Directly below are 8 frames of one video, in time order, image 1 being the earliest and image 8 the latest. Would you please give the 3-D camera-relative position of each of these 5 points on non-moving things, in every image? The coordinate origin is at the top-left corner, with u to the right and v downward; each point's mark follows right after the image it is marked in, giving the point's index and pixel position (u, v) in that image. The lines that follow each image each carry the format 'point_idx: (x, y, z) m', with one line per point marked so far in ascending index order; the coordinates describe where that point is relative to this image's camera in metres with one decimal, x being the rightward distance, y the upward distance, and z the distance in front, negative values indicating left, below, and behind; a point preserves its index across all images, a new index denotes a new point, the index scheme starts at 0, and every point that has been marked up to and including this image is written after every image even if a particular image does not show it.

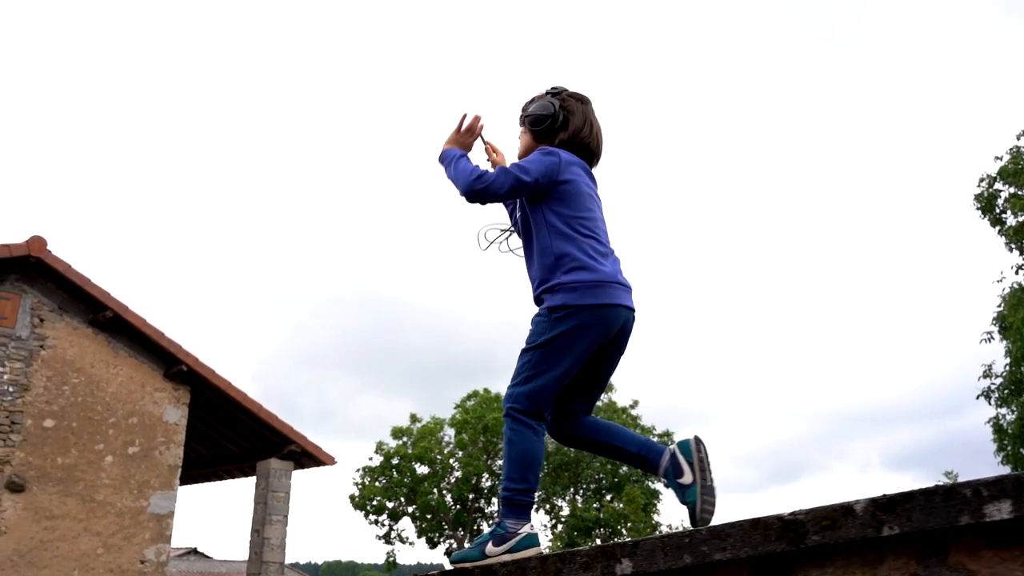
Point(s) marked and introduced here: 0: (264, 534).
0: (-3.0, -2.9, +11.3) m
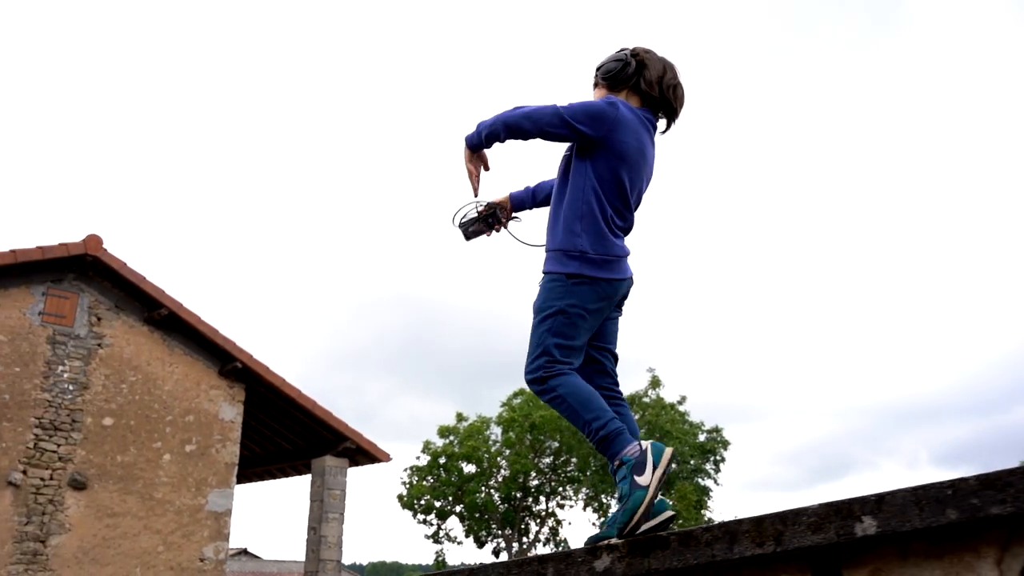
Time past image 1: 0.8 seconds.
0: (-2.3, -2.9, +11.2) m
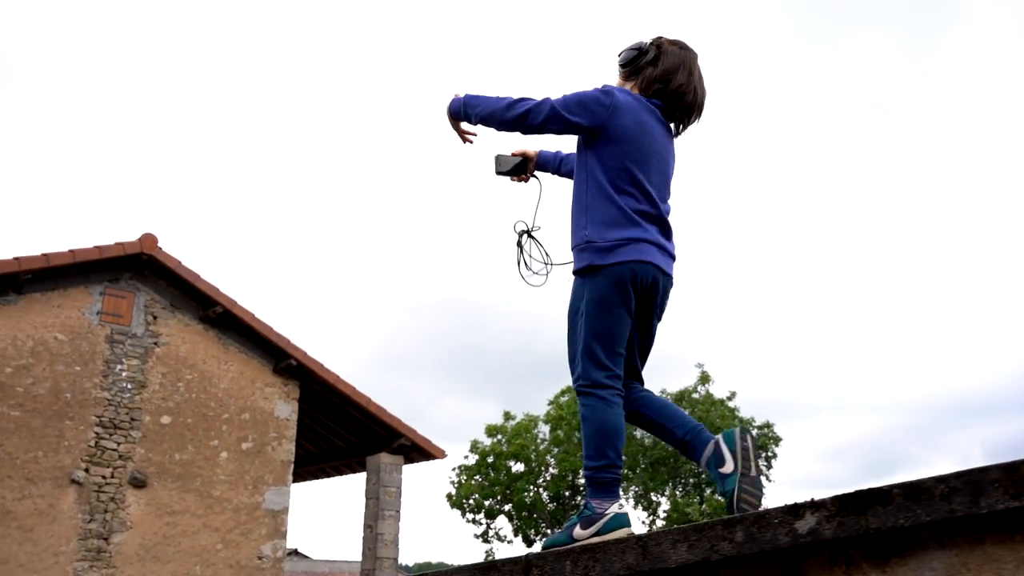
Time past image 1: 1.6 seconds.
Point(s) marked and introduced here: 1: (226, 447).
0: (-1.6, -2.8, +11.1) m
1: (-3.2, -1.7, +10.5) m
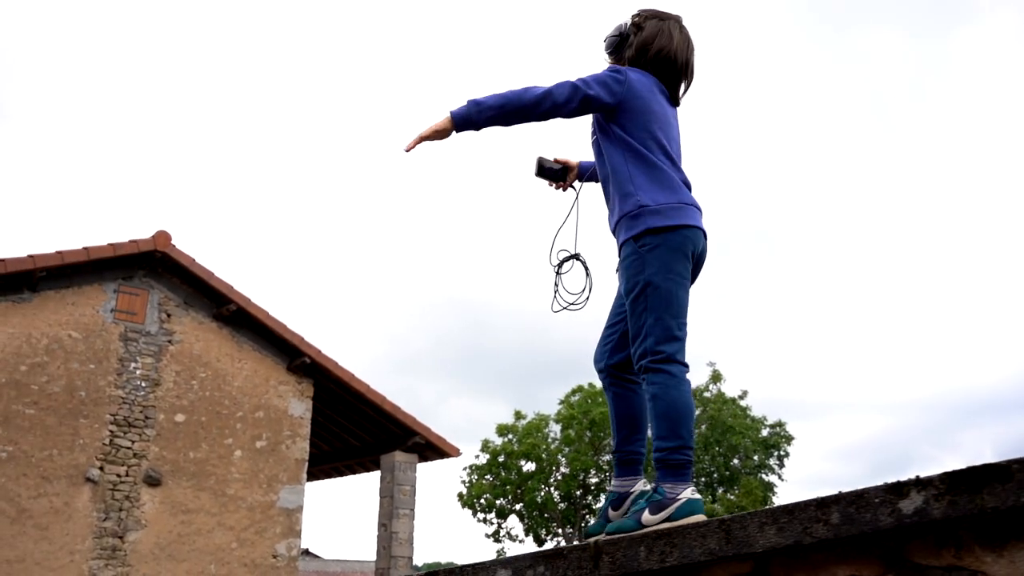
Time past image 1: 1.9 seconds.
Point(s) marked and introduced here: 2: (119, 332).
0: (-1.4, -2.8, +11.1) m
1: (-3.0, -1.7, +10.4) m
2: (-4.1, -0.5, +9.9) m
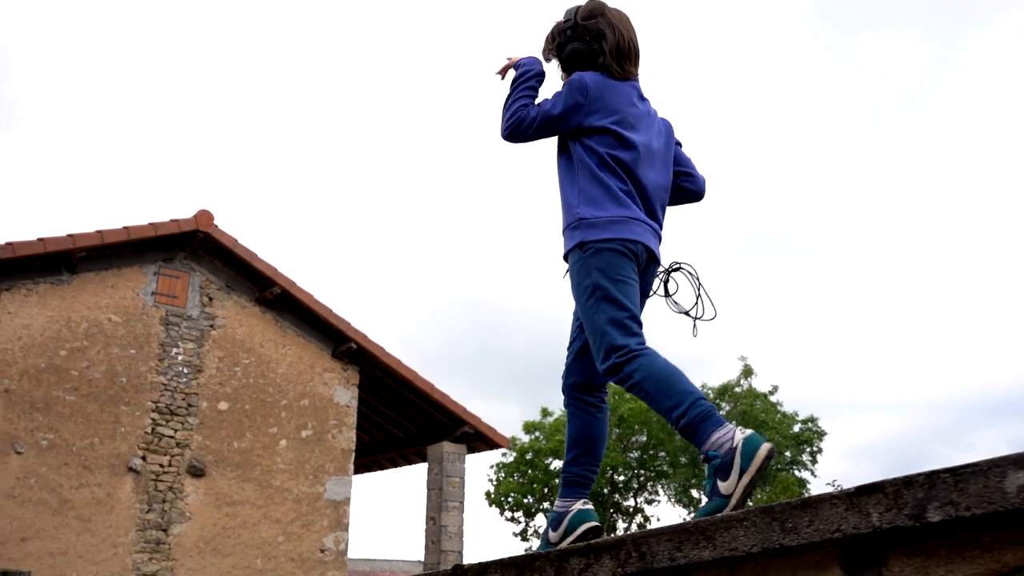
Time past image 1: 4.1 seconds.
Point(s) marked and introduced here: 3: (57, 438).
0: (-0.8, -2.6, +10.6) m
1: (-2.4, -1.5, +10.0) m
2: (-3.5, -0.3, +9.5) m
3: (-4.1, -1.4, +8.6) m
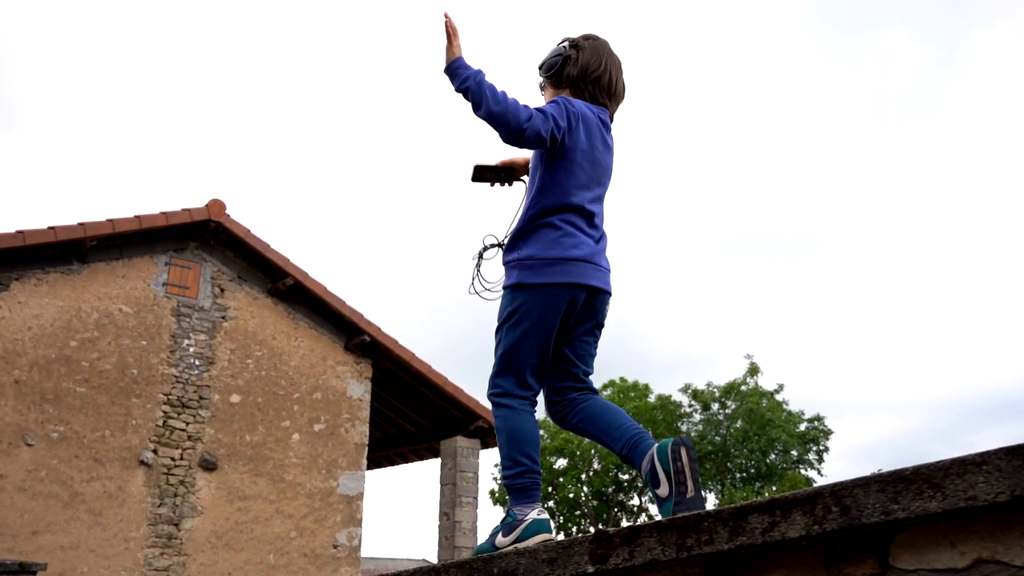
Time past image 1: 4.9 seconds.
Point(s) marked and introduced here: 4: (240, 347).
0: (-0.6, -2.5, +10.5) m
1: (-2.2, -1.4, +9.8) m
2: (-3.4, -0.2, +9.3) m
3: (-4.0, -1.3, +8.5) m
4: (-2.8, -0.6, +9.7) m
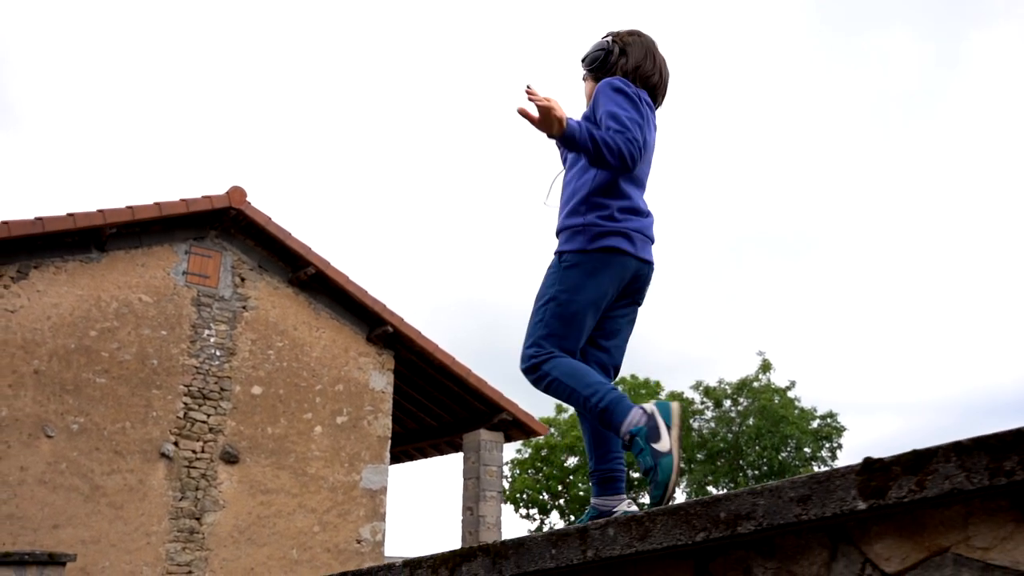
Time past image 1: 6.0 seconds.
0: (-0.3, -2.4, +10.2) m
1: (-1.9, -1.3, +9.6) m
2: (-3.1, -0.1, +9.1) m
3: (-3.7, -1.2, +8.2) m
4: (-2.5, -0.5, +9.4) m
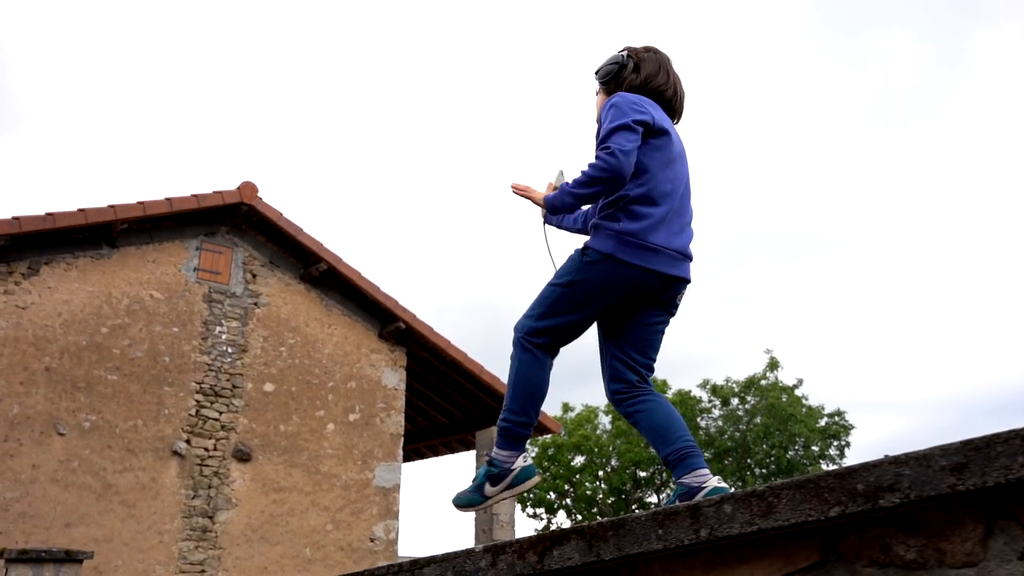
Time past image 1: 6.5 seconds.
0: (-0.2, -2.4, +10.1) m
1: (-1.8, -1.3, +9.5) m
2: (-3.0, -0.1, +9.0) m
3: (-3.5, -1.1, +8.2) m
4: (-2.4, -0.5, +9.4) m
